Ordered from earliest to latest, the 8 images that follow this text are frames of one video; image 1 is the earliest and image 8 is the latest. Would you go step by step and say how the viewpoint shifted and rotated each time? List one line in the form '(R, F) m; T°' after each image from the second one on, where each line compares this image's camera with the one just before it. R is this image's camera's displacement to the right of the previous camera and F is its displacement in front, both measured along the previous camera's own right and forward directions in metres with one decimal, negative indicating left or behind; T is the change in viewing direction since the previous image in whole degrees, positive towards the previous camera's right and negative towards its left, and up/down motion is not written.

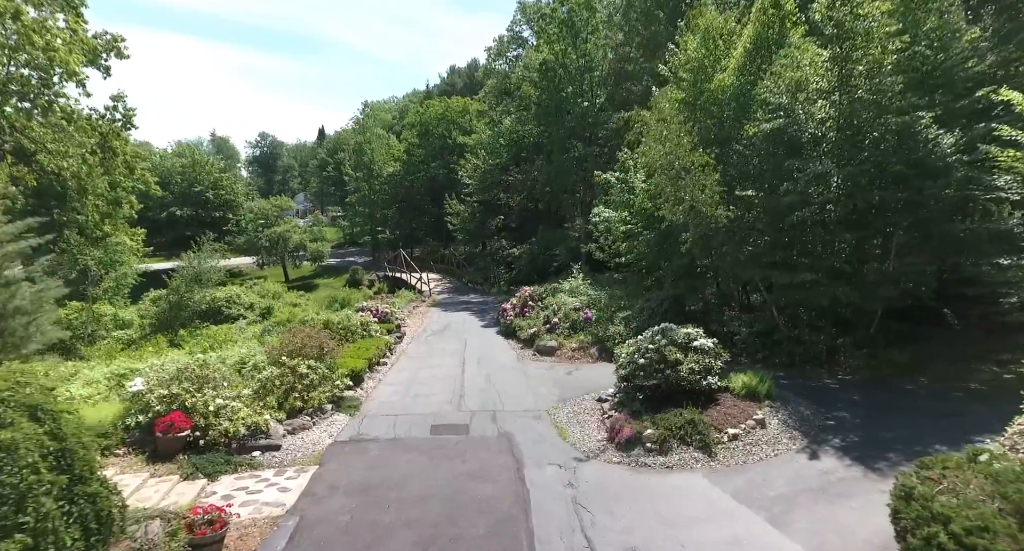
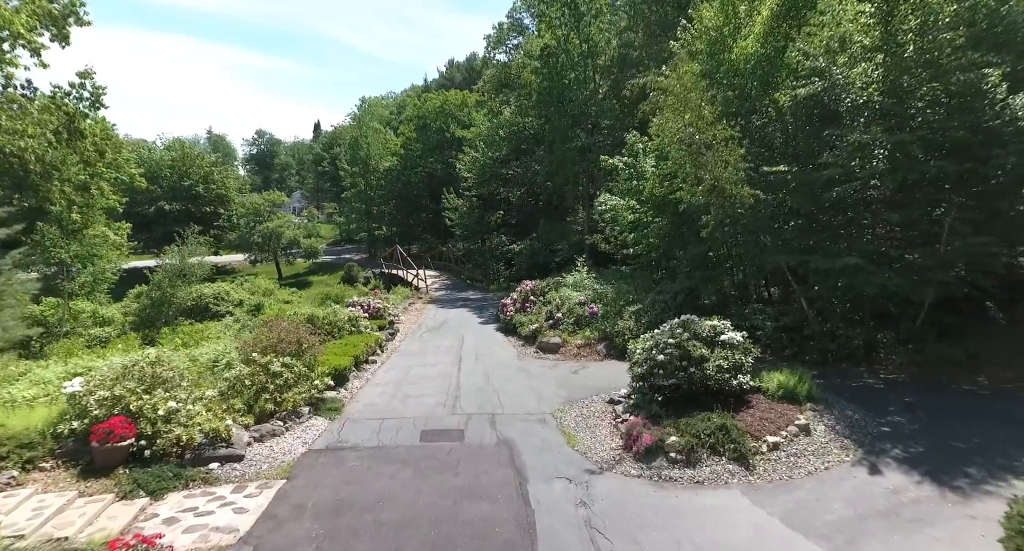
(0.0, +1.0) m; 0°
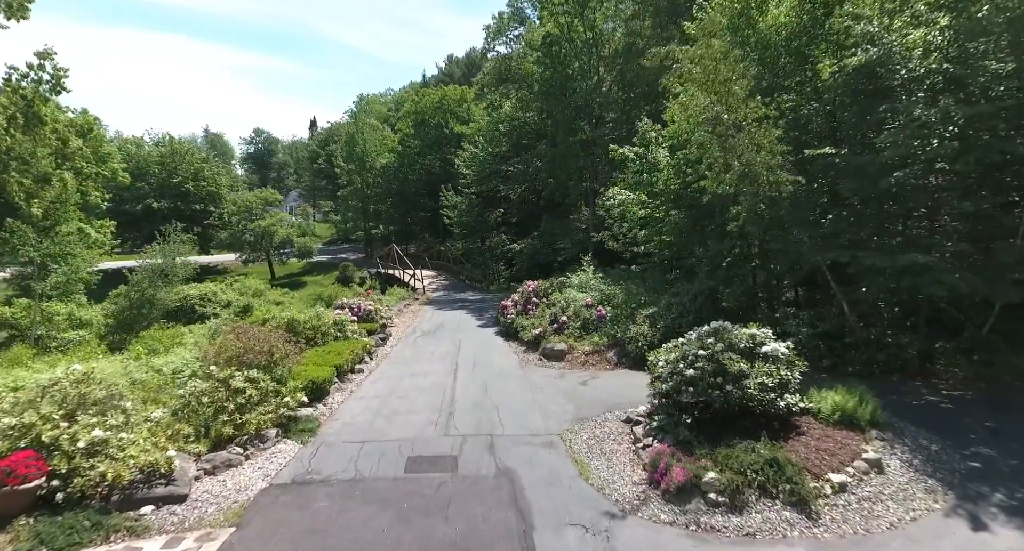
(0.0, +1.1) m; 0°
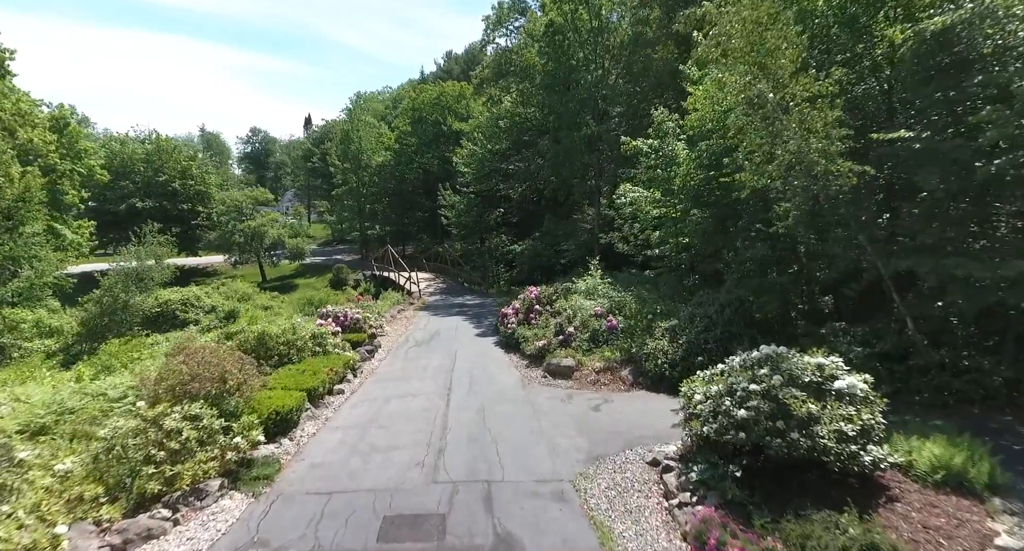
(0.0, +1.3) m; 0°
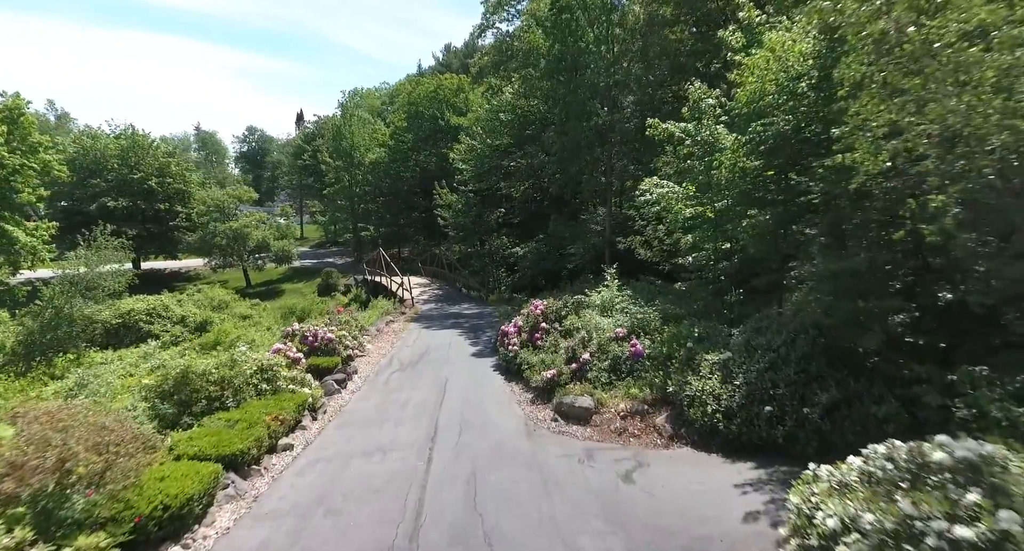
(0.0, +2.2) m; 0°
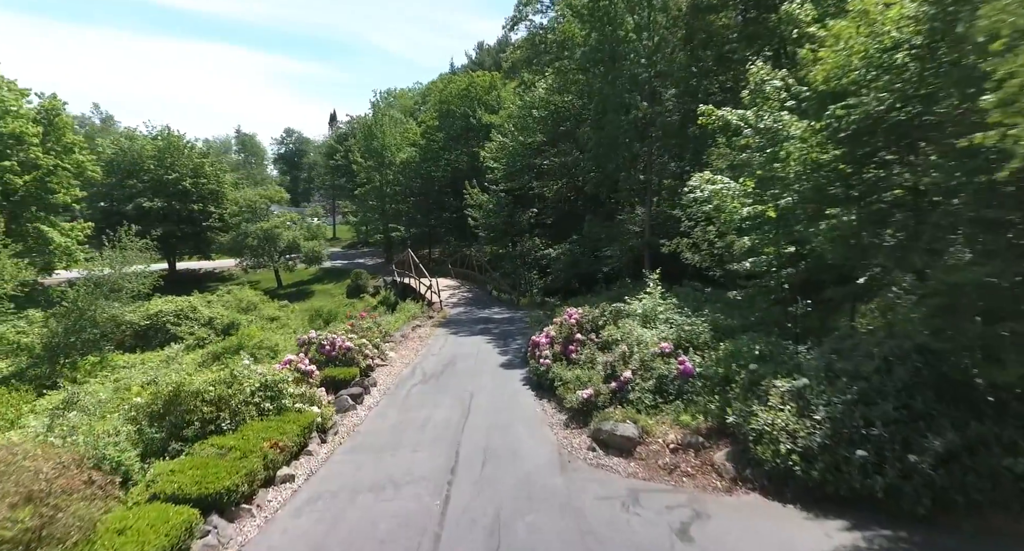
(0.0, +1.0) m; -4°
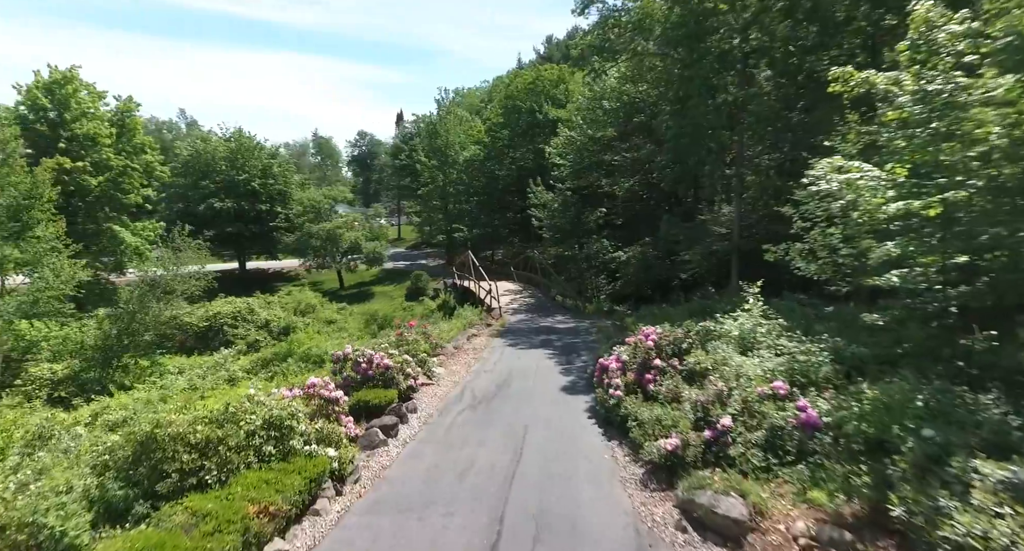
(0.0, +1.7) m; -8°
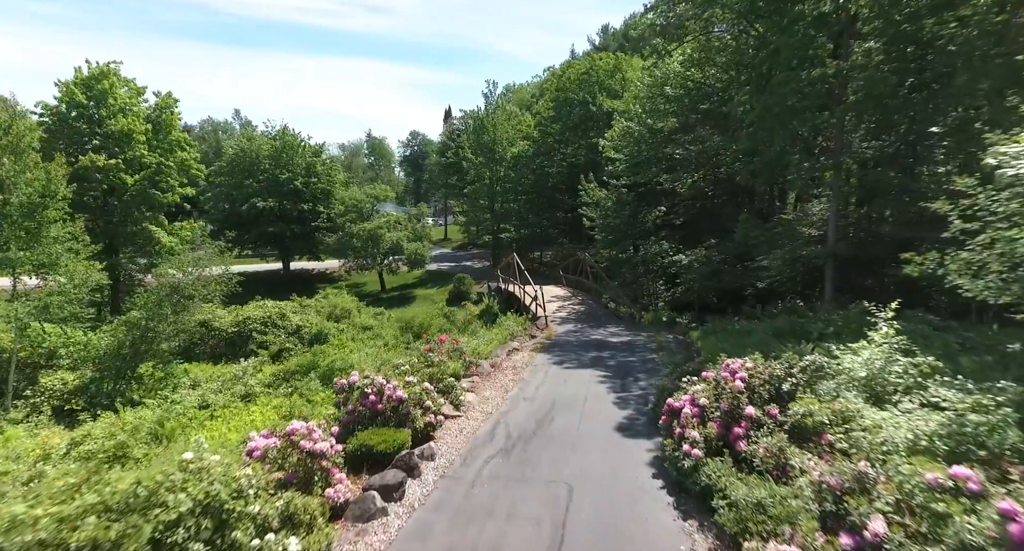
(+0.1, +2.0) m; -6°
